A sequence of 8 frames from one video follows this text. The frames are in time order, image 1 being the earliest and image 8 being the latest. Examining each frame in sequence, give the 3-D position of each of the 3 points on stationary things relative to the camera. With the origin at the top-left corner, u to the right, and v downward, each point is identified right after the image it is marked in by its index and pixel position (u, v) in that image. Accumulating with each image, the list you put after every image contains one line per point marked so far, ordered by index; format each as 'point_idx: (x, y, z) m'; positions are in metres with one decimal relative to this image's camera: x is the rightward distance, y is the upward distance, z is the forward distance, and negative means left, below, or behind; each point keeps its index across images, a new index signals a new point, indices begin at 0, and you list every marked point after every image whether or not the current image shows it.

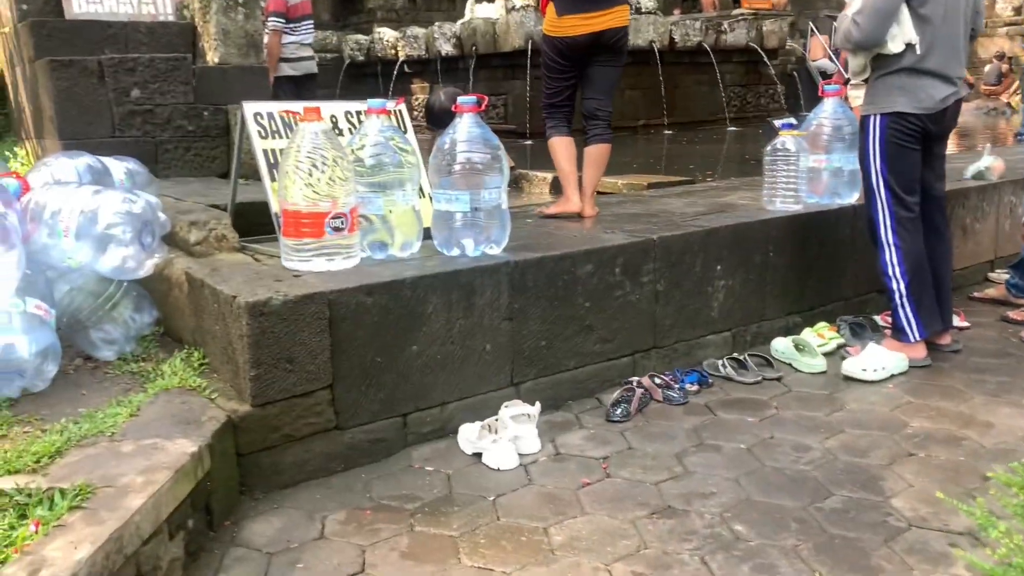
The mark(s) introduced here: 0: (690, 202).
0: (+0.9, +0.4, +4.4) m
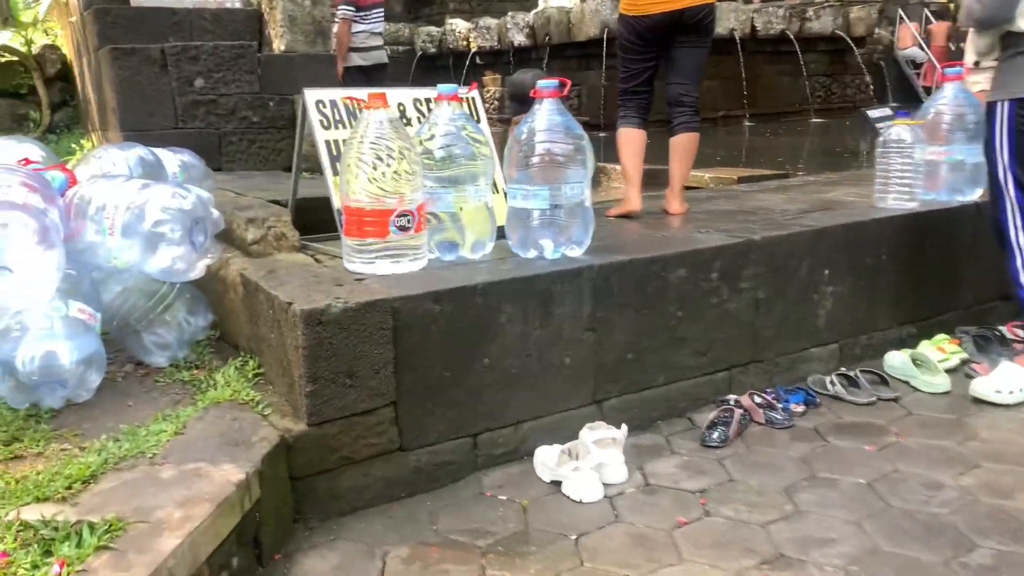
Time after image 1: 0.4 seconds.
0: (+1.3, +0.4, +4.0) m
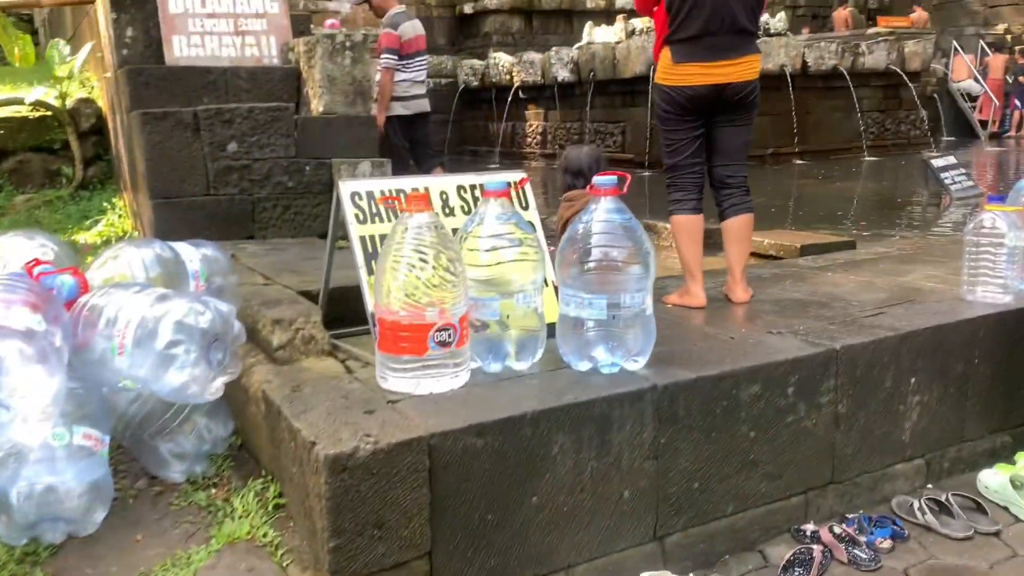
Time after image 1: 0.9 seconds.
0: (+1.5, 0.0, +3.7) m
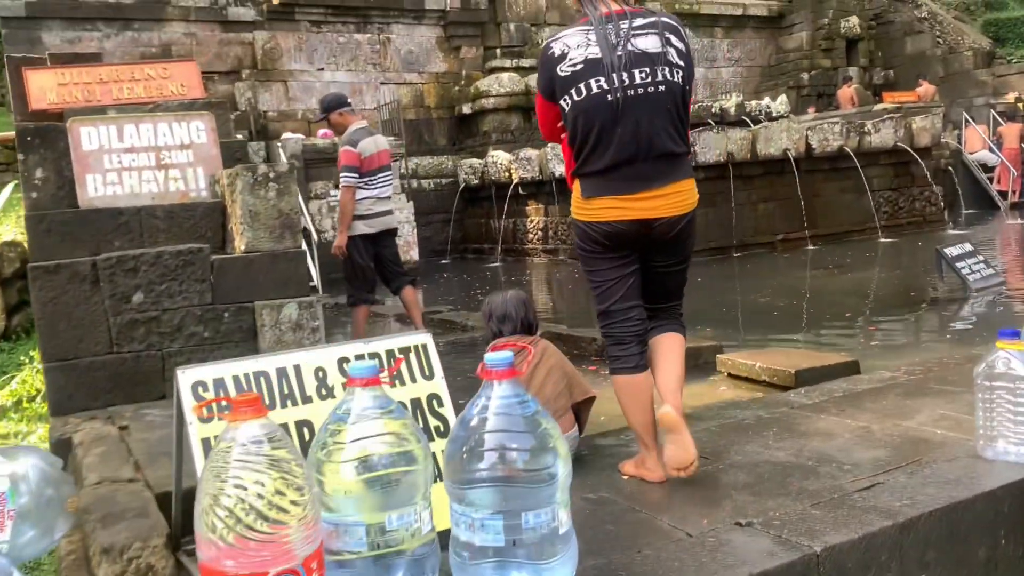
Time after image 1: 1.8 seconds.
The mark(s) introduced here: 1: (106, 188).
0: (+1.2, -0.5, +3.1) m
1: (-1.9, +0.5, +4.2) m
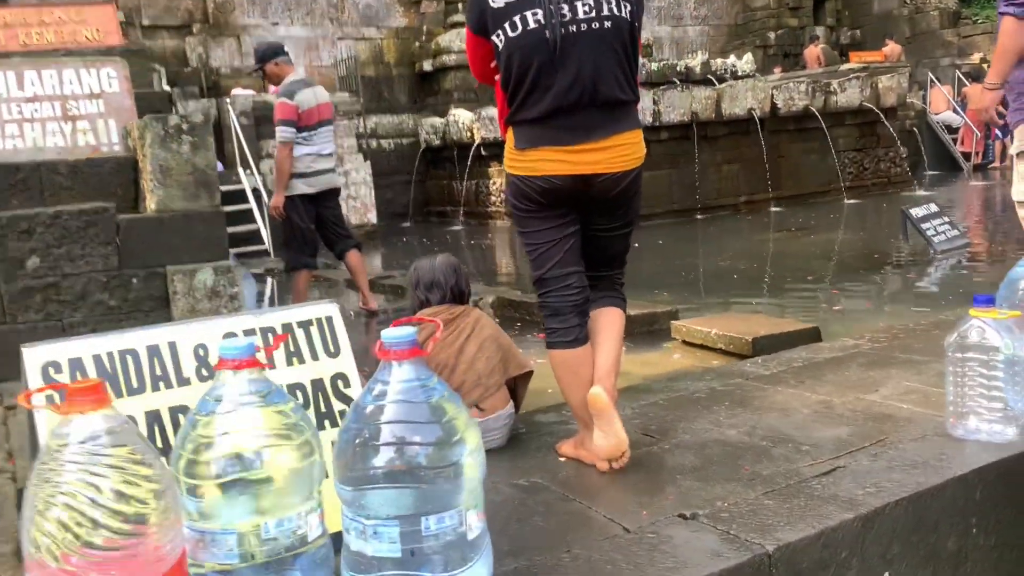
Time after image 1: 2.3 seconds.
0: (+1.0, -0.4, +2.8) m
1: (-2.2, +0.6, +3.8) m
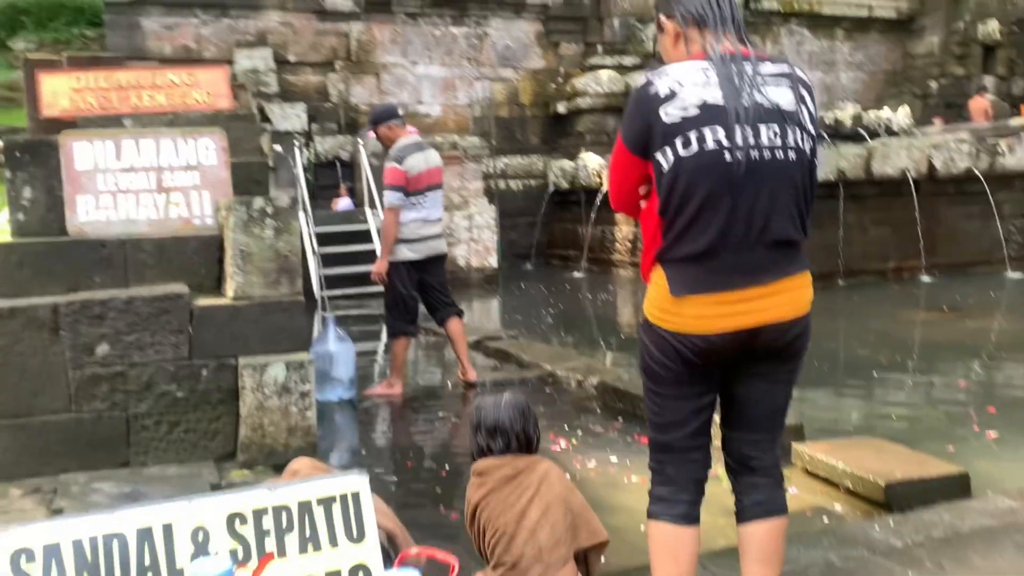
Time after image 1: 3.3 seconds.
0: (+1.2, -0.8, +2.3) m
1: (-1.7, +0.3, +3.8) m
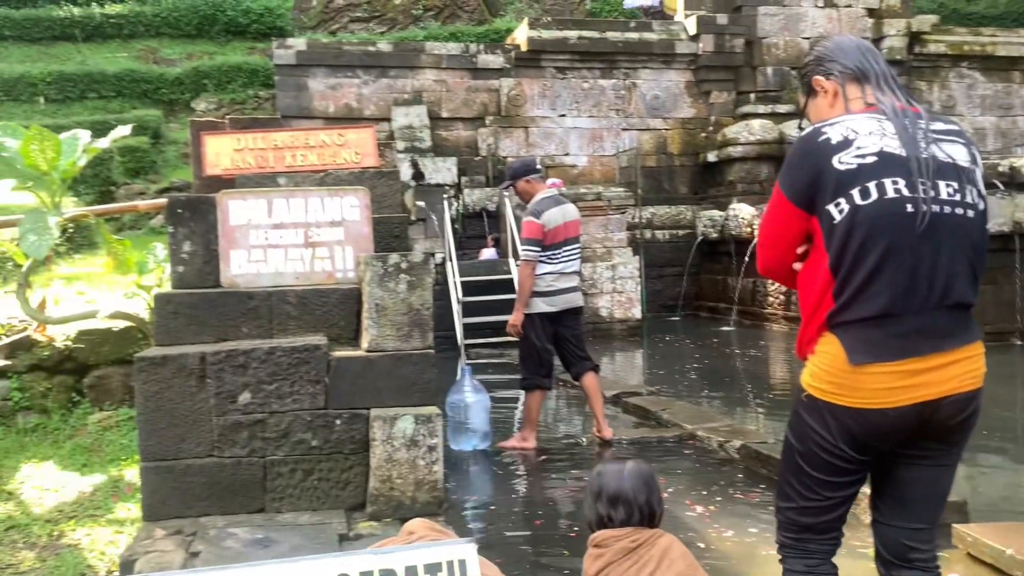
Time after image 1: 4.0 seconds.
0: (+1.4, -1.0, +2.0) m
1: (-1.2, +0.1, +4.0) m
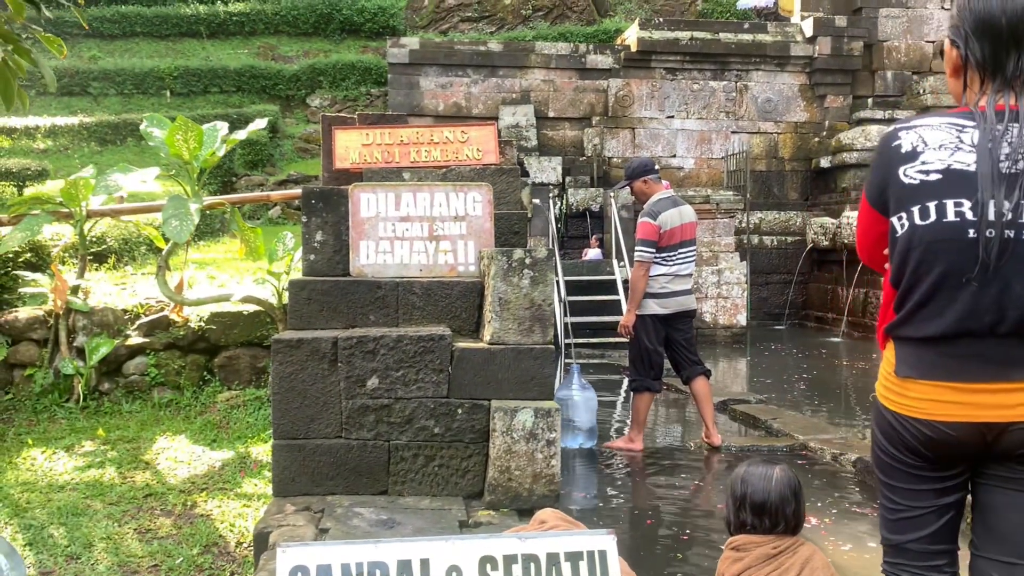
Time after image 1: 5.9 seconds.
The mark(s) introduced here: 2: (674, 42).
0: (+1.7, -1.1, +1.9) m
1: (-0.6, +0.1, +4.1) m
2: (+2.3, +3.5, +12.8) m
